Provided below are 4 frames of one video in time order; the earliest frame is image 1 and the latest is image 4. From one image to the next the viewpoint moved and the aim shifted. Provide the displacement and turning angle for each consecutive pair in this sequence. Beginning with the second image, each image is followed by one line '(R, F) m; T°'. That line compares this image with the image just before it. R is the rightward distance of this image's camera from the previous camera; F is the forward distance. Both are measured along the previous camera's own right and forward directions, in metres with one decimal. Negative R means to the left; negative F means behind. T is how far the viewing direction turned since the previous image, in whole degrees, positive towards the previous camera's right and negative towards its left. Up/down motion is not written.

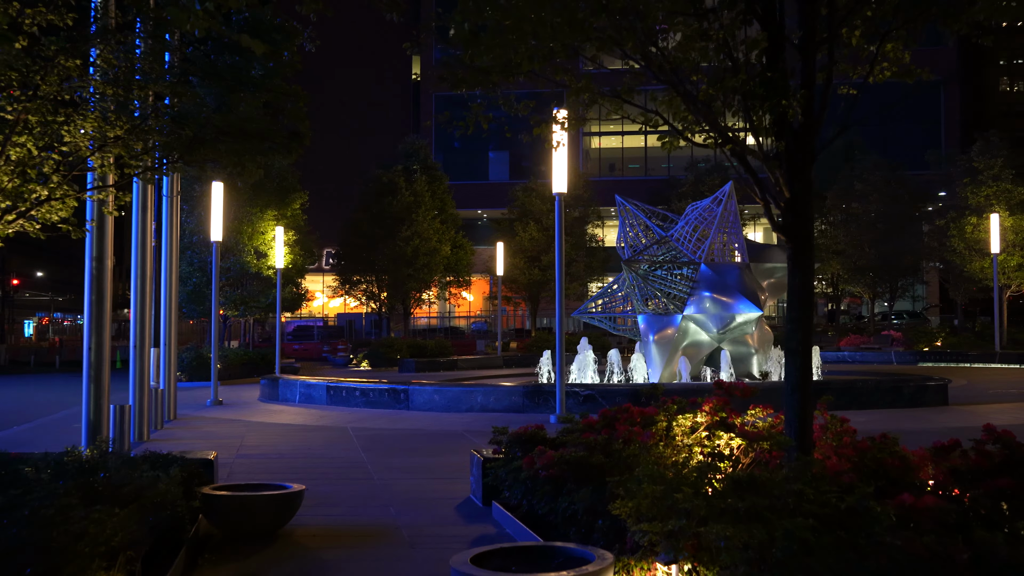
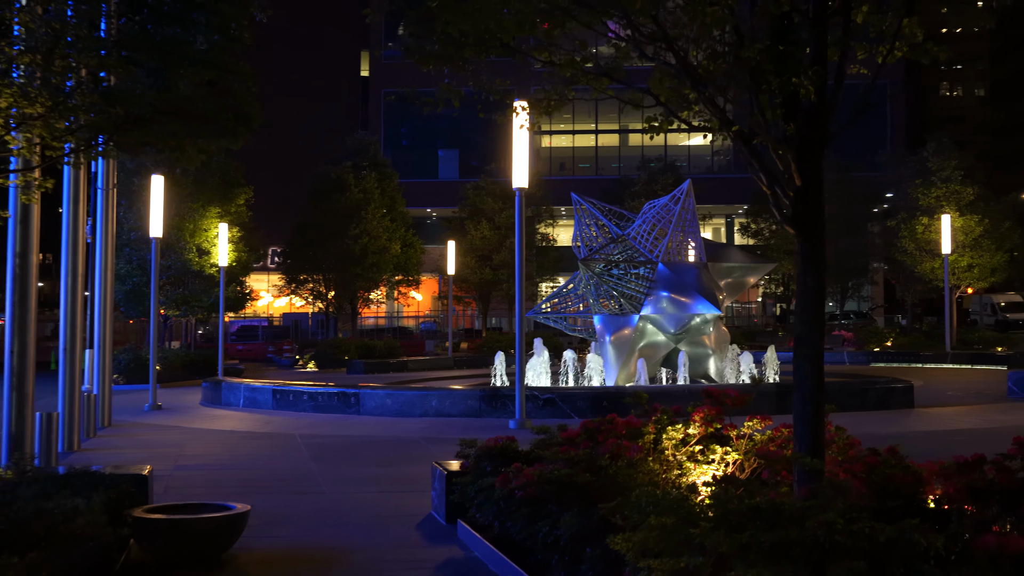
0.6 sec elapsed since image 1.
(-0.1, +0.6) m; +3°
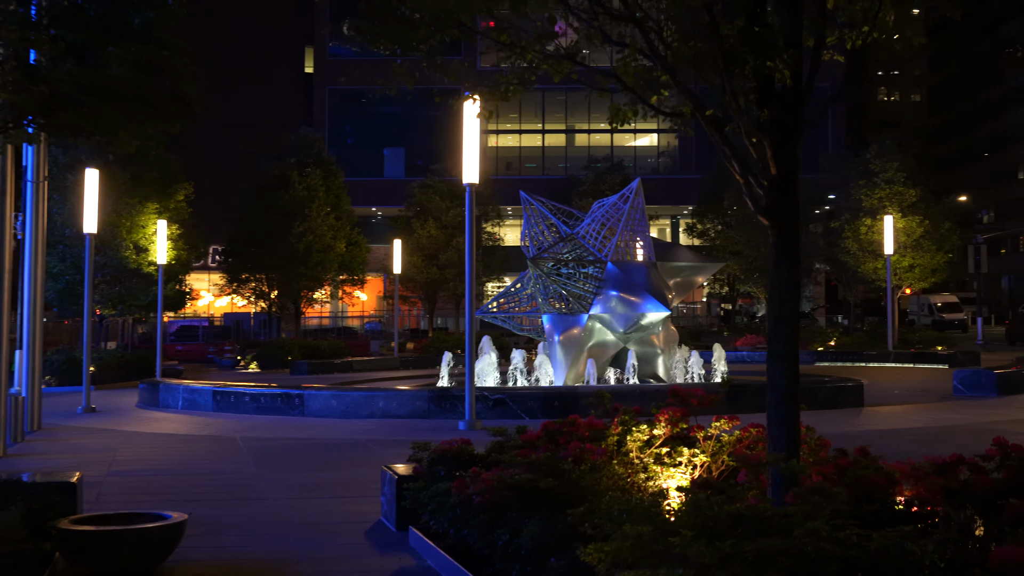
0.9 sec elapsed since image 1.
(-0.1, +0.3) m; +3°
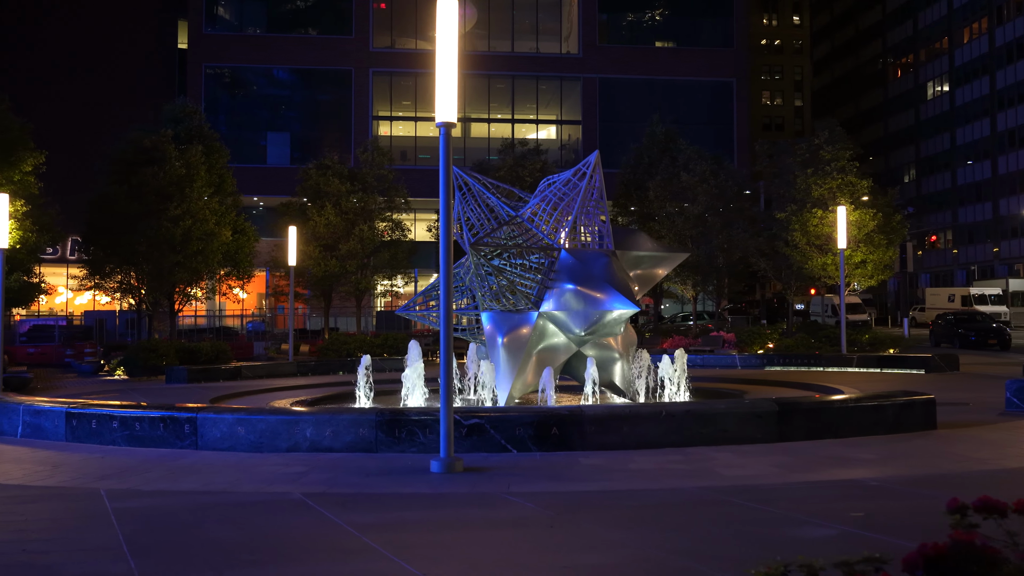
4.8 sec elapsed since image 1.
(-1.1, +3.8) m; +7°
